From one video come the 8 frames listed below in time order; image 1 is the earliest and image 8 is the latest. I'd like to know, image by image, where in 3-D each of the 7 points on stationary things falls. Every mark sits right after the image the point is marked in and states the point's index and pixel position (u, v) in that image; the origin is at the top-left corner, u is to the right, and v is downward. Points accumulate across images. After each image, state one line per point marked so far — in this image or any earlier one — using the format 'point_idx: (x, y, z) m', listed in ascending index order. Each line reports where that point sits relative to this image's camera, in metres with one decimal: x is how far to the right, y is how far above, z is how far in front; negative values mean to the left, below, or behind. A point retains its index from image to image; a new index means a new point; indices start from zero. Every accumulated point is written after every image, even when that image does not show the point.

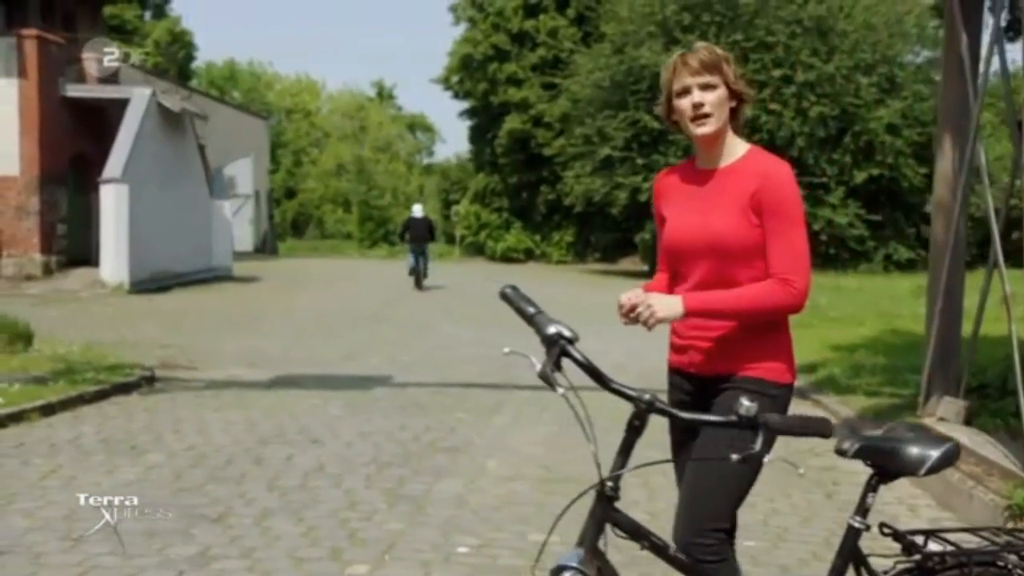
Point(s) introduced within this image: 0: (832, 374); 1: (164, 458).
0: (+4.3, -1.2, +14.7) m
1: (-2.9, -1.4, +9.3) m
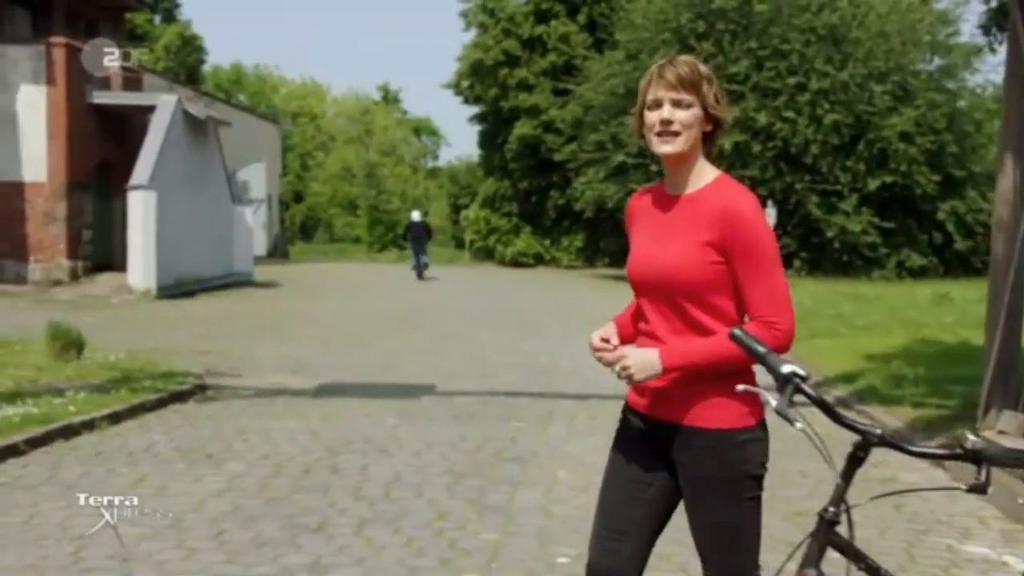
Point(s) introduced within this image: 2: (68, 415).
0: (+4.9, -1.3, +14.9) m
1: (-2.3, -1.6, +9.5) m
2: (-4.5, -1.3, +11.2) m
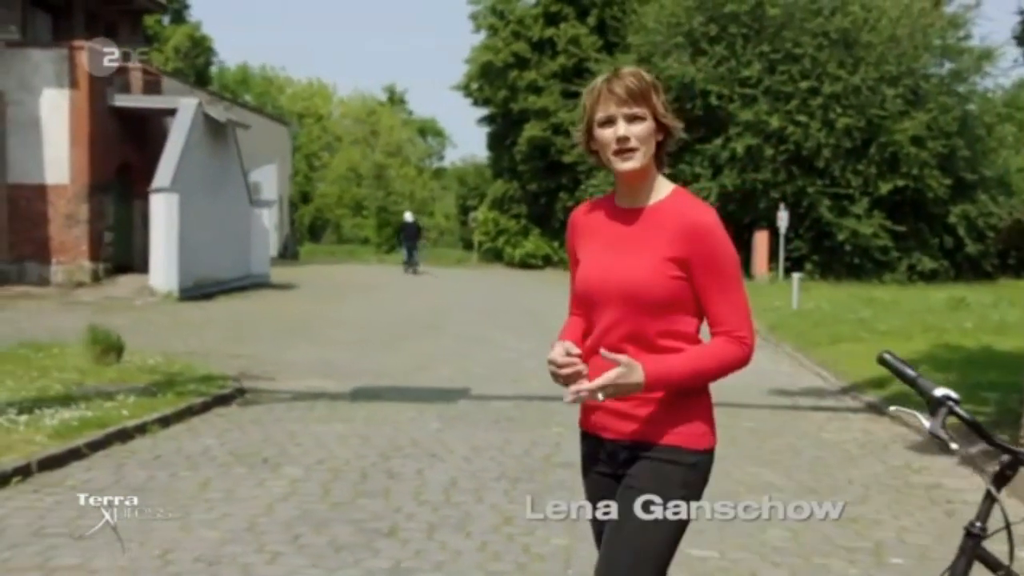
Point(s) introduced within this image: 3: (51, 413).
0: (+5.4, -1.4, +15.1) m
1: (-1.9, -1.6, +9.7) m
2: (-4.1, -1.3, +11.4) m
3: (-4.7, -1.3, +11.1) m
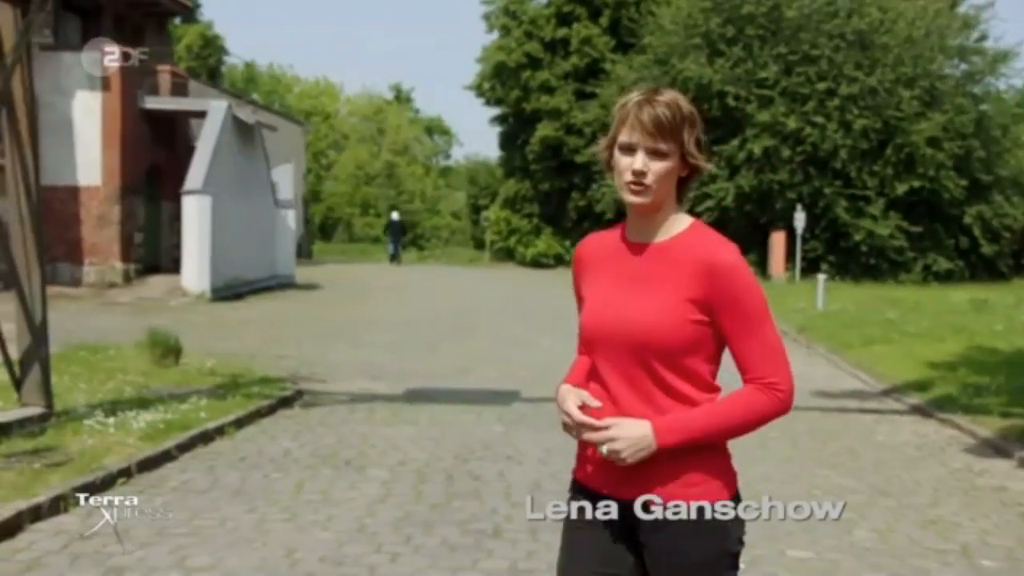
0: (+6.1, -1.5, +15.4) m
1: (-1.1, -1.7, +10.0) m
2: (-3.3, -1.4, +11.7) m
3: (-4.0, -1.3, +11.5) m
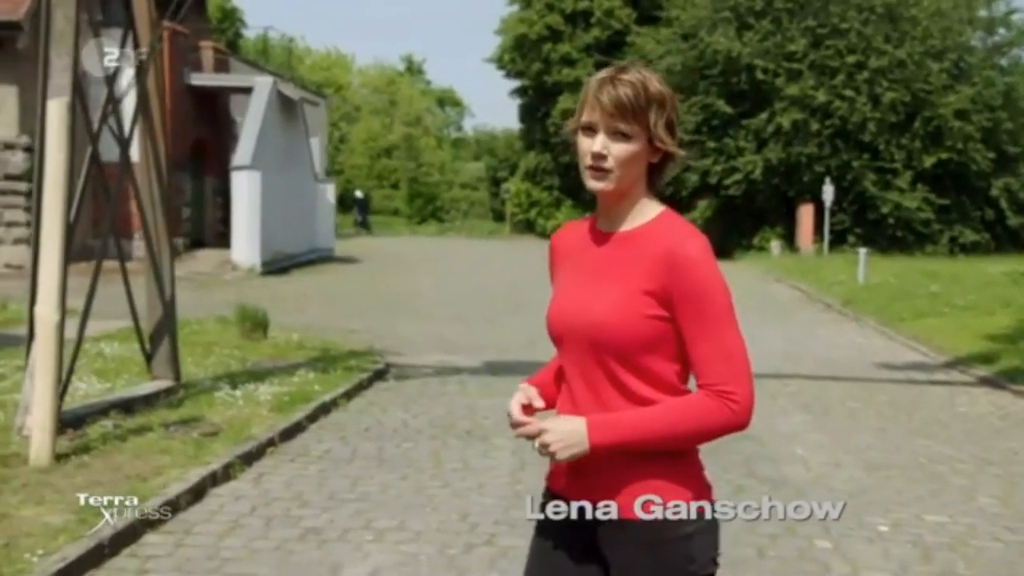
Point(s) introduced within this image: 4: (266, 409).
0: (+7.3, -1.1, +15.9) m
1: (0.0, -1.5, +10.6) m
2: (-2.2, -1.2, +12.2) m
3: (-2.8, -1.1, +12.0) m
4: (-2.5, -1.2, +11.0) m
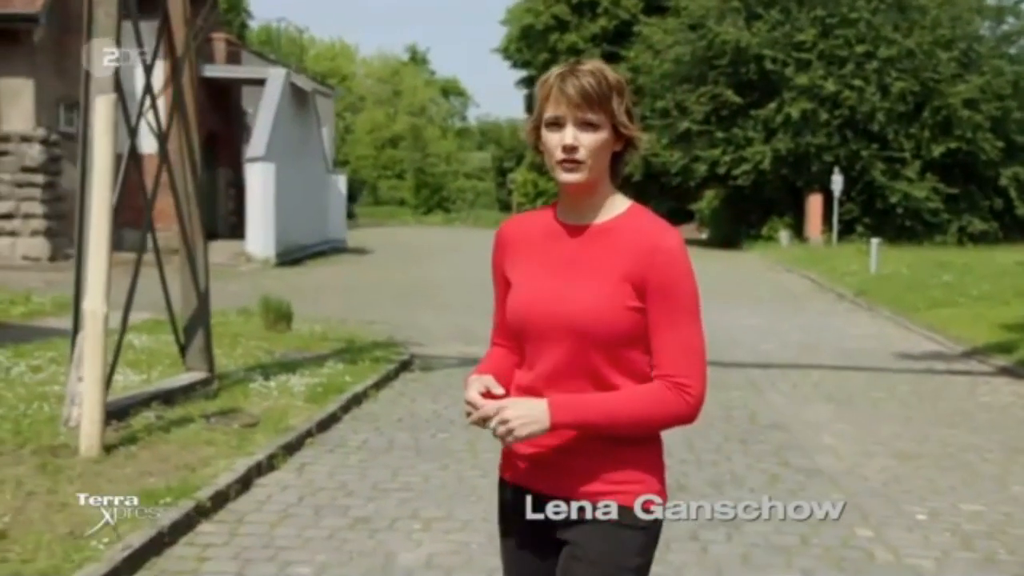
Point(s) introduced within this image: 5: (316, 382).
0: (+7.6, -1.0, +16.0) m
1: (+0.3, -1.4, +10.7) m
2: (-1.9, -1.1, +12.4) m
3: (-2.5, -1.0, +12.1) m
4: (-2.1, -1.1, +11.1) m
5: (-2.2, -1.0, +12.1) m
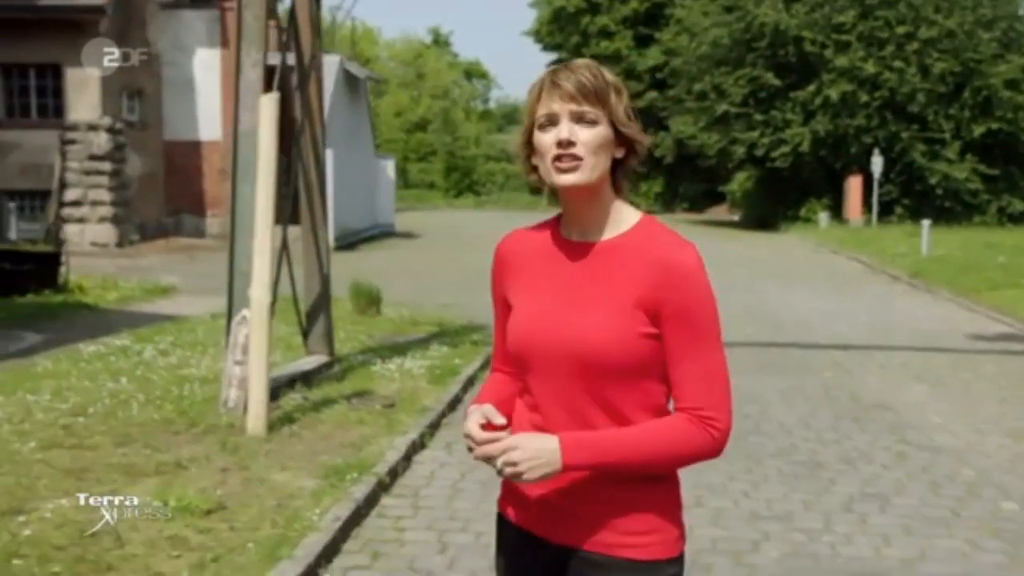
0: (+8.9, -0.7, +16.3) m
1: (+1.5, -1.3, +11.1) m
2: (-0.6, -0.9, +12.8) m
3: (-1.3, -0.8, +12.6) m
4: (-0.9, -1.0, +11.6) m
5: (-0.9, -0.9, +12.6) m
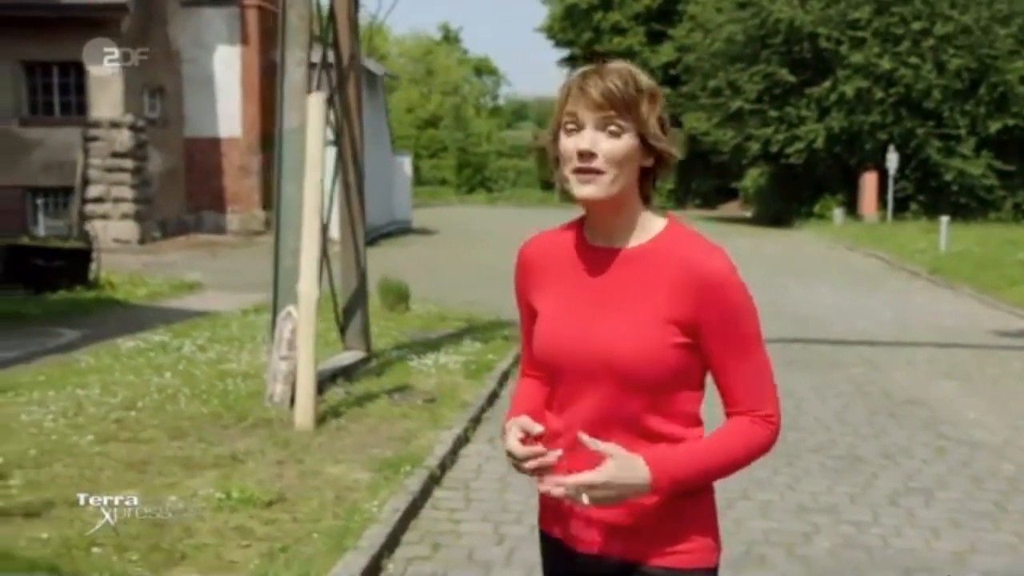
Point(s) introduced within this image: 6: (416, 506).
0: (+9.3, -0.7, +16.3) m
1: (+1.9, -1.2, +11.2) m
2: (-0.2, -0.9, +13.0) m
3: (-0.9, -0.8, +12.7) m
4: (-0.5, -0.9, +11.7) m
5: (-0.5, -0.8, +12.7) m
6: (-0.6, -1.4, +7.2) m
